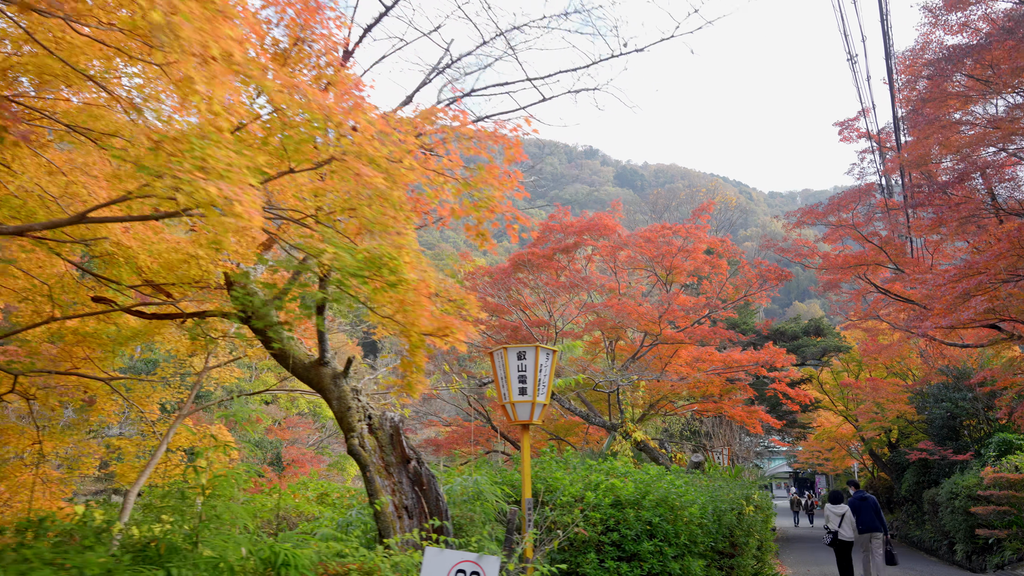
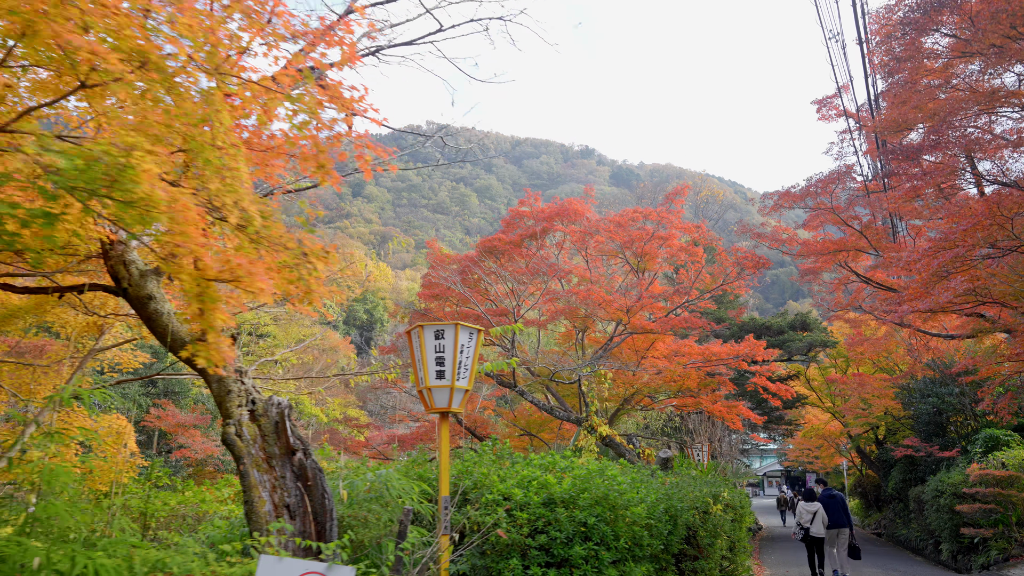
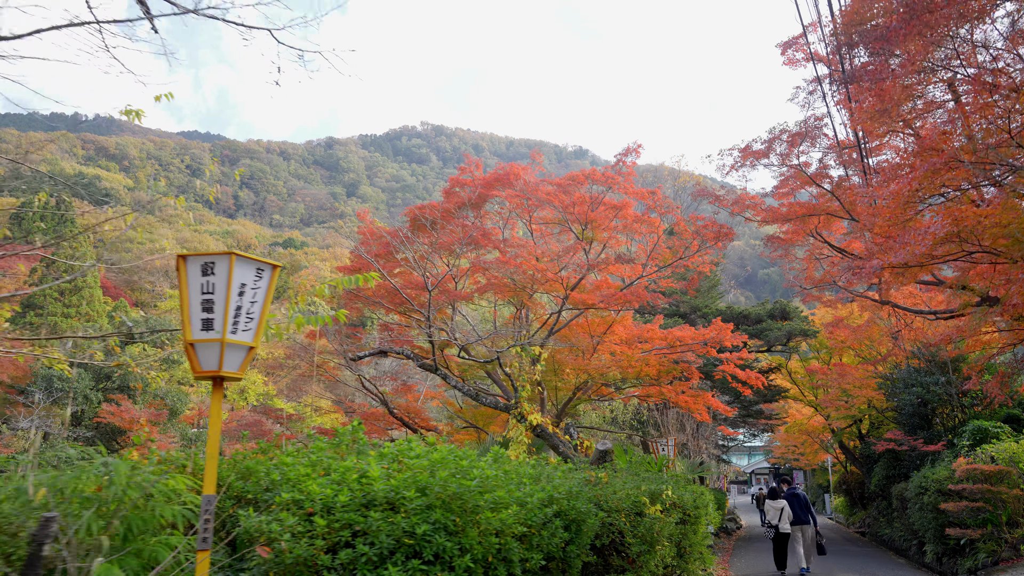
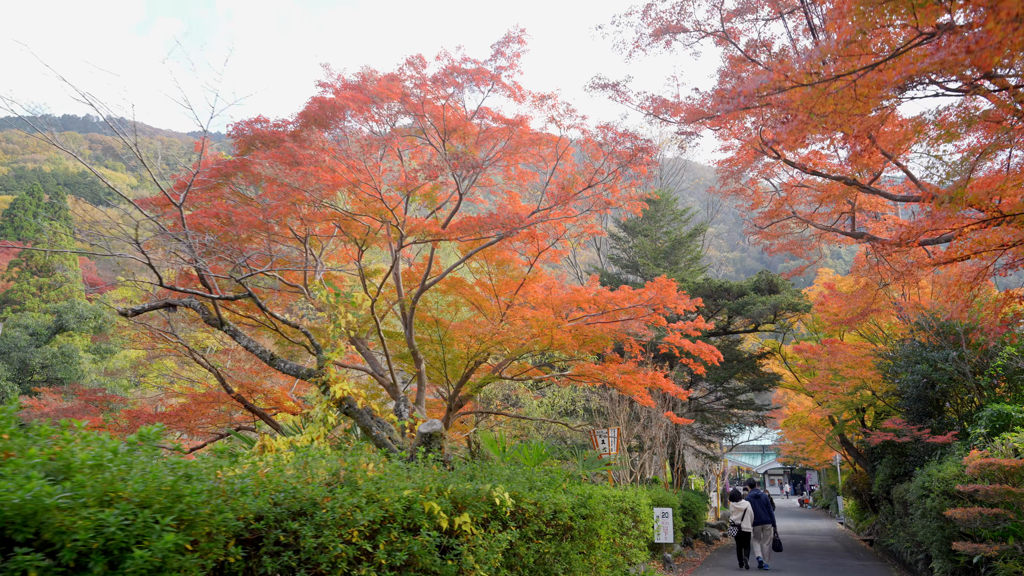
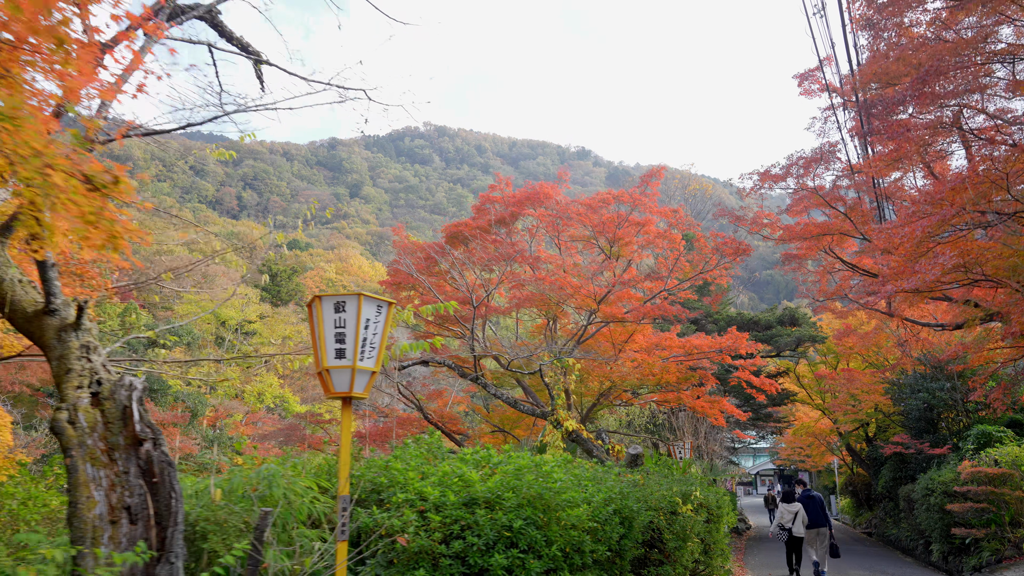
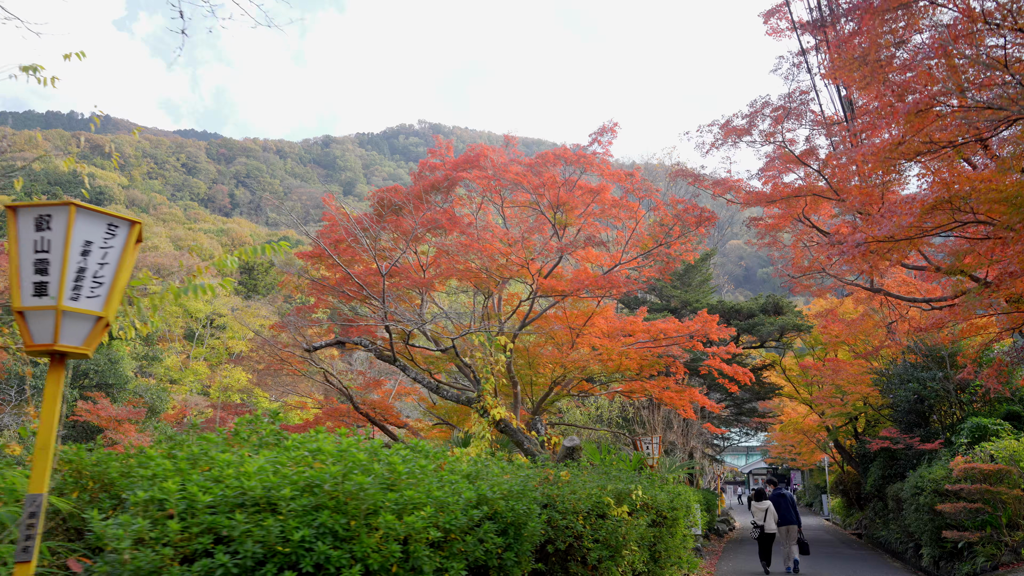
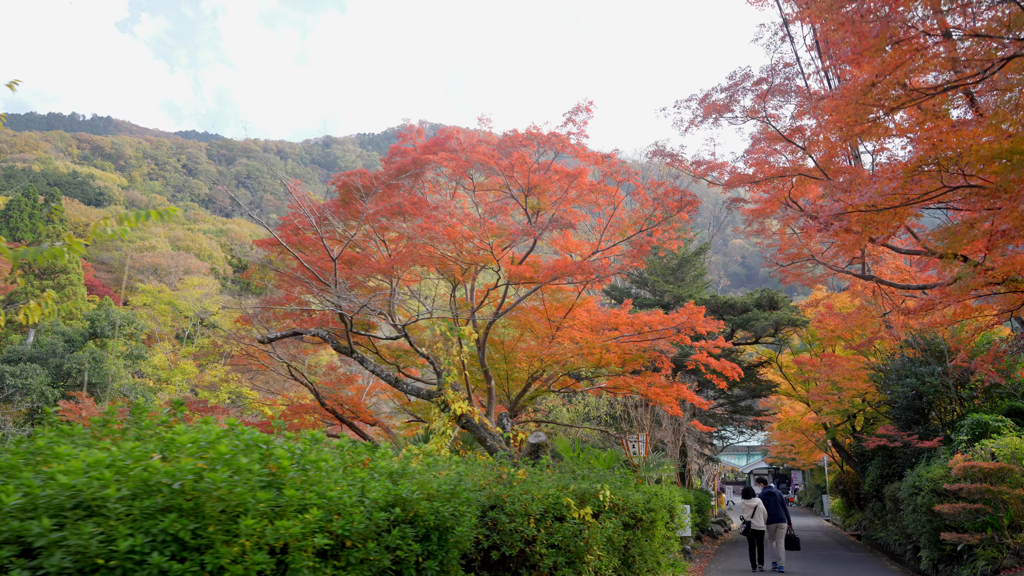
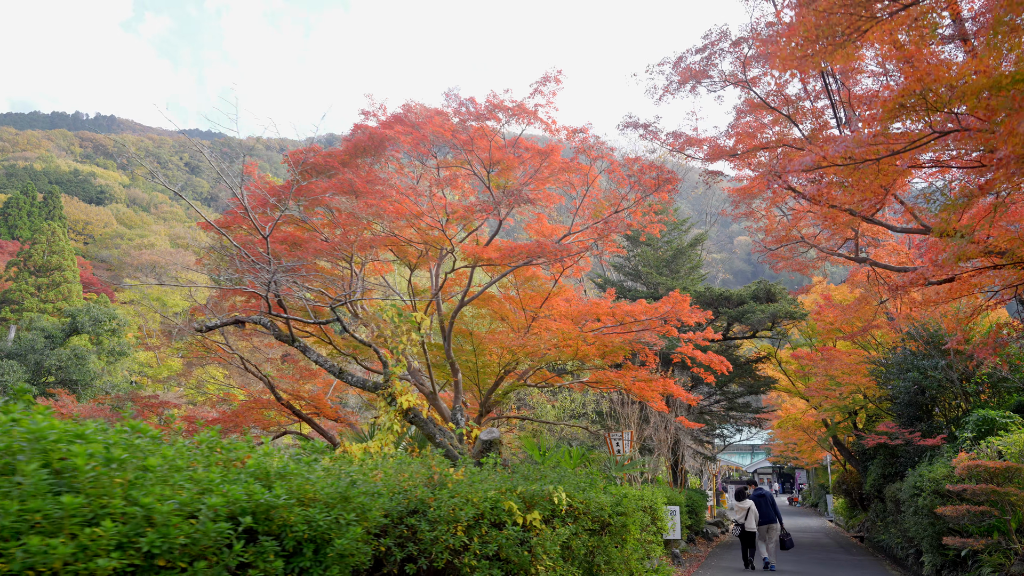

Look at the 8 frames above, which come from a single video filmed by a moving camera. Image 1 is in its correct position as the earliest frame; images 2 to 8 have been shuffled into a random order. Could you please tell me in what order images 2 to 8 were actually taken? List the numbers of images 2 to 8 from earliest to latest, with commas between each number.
2, 5, 3, 6, 7, 8, 4
